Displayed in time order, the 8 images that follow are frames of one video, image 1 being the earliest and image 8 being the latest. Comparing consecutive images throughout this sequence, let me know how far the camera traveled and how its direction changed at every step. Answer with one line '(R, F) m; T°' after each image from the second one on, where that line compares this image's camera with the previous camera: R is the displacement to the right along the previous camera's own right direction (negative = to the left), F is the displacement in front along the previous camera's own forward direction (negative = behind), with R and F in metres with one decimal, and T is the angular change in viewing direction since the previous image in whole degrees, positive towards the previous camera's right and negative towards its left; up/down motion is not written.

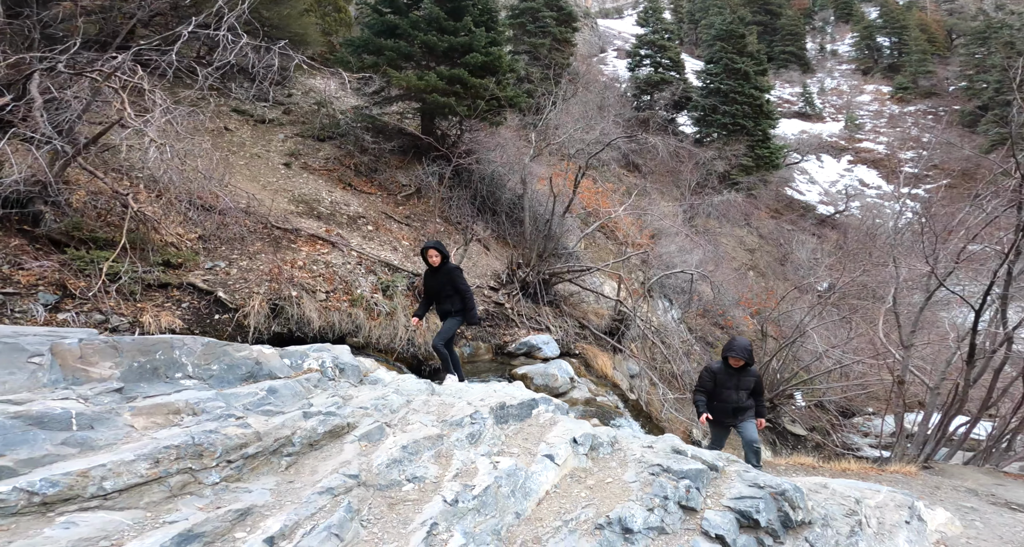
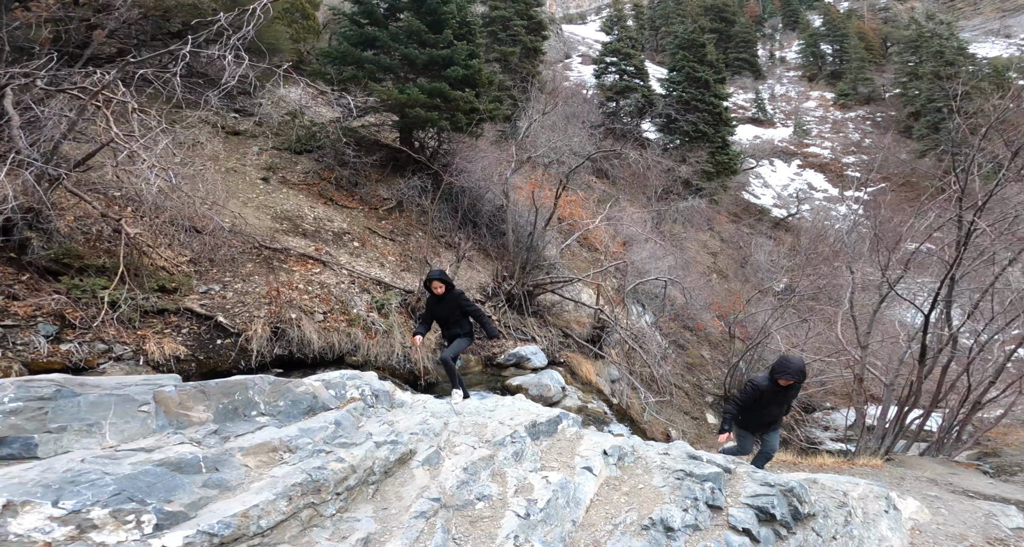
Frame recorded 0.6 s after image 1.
(-0.3, -0.2) m; +4°
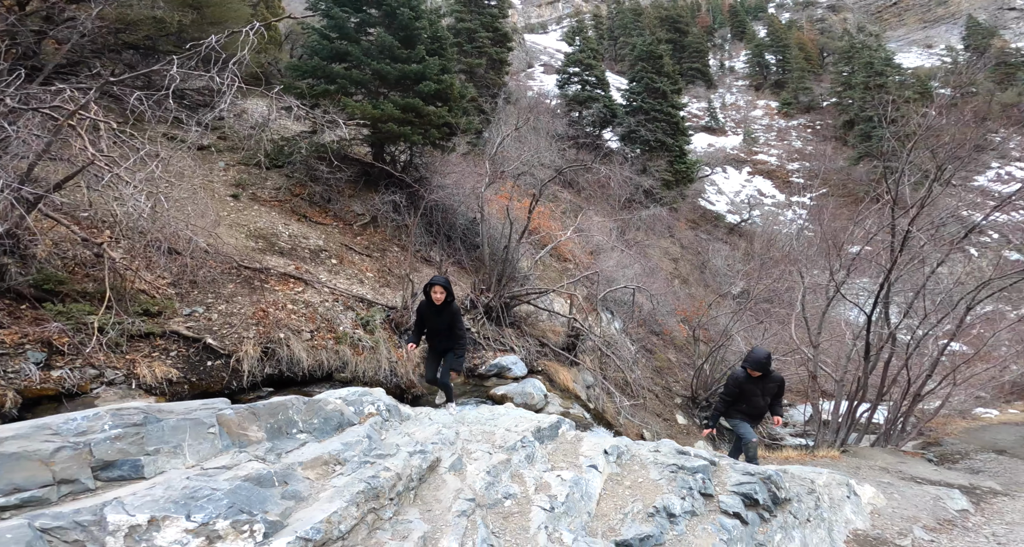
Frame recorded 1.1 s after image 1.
(-0.2, -0.3) m; +4°
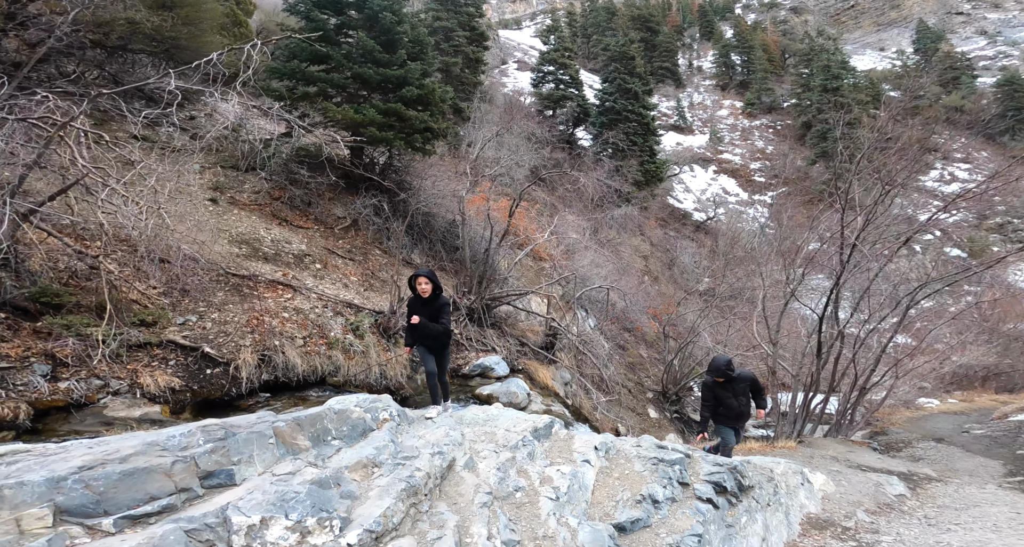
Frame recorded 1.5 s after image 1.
(-0.2, -0.4) m; +3°
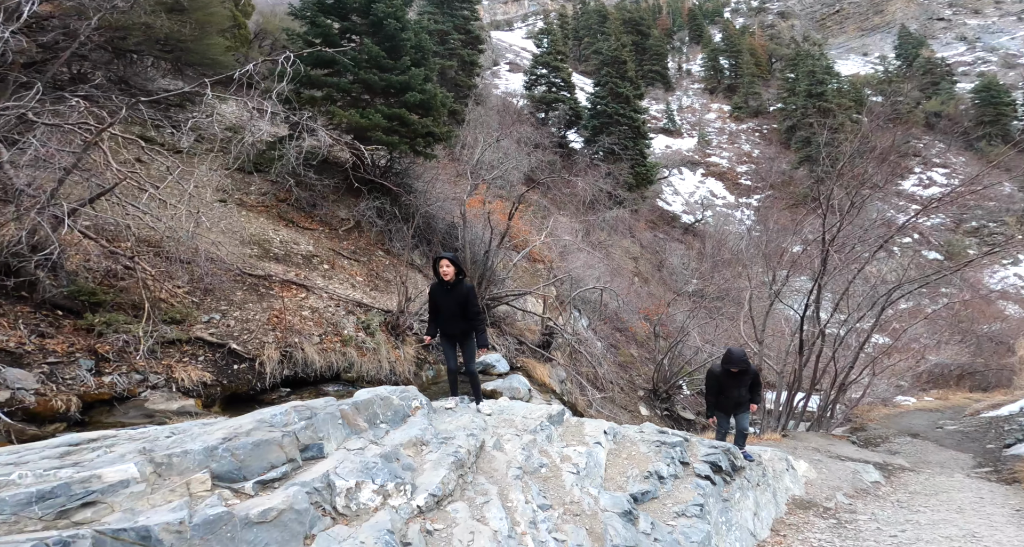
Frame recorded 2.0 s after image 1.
(-0.2, -0.4) m; +1°
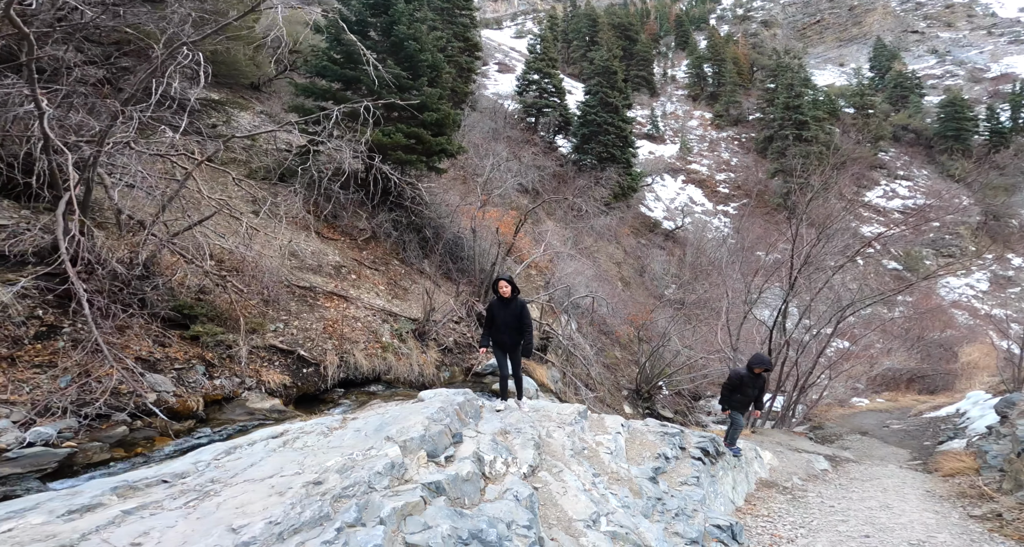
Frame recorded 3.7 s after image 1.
(-0.6, -1.2) m; +2°
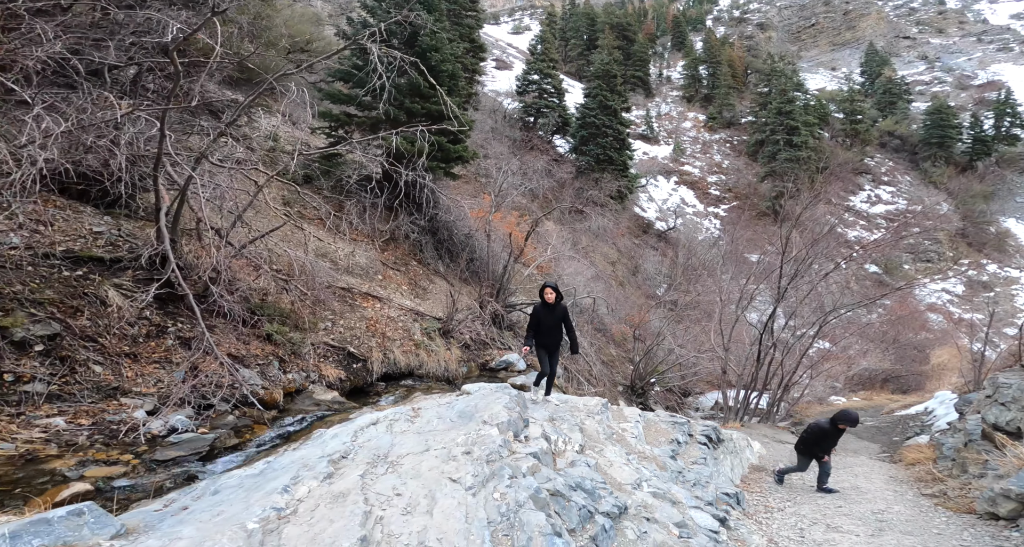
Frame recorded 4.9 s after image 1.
(-0.5, -1.0) m; +1°
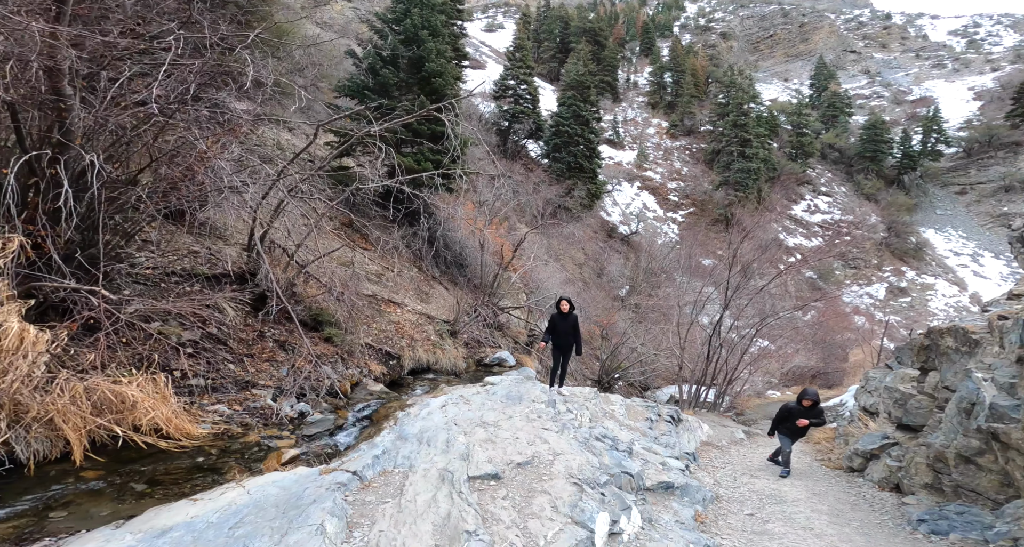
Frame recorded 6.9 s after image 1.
(-0.8, -2.0) m; +4°
